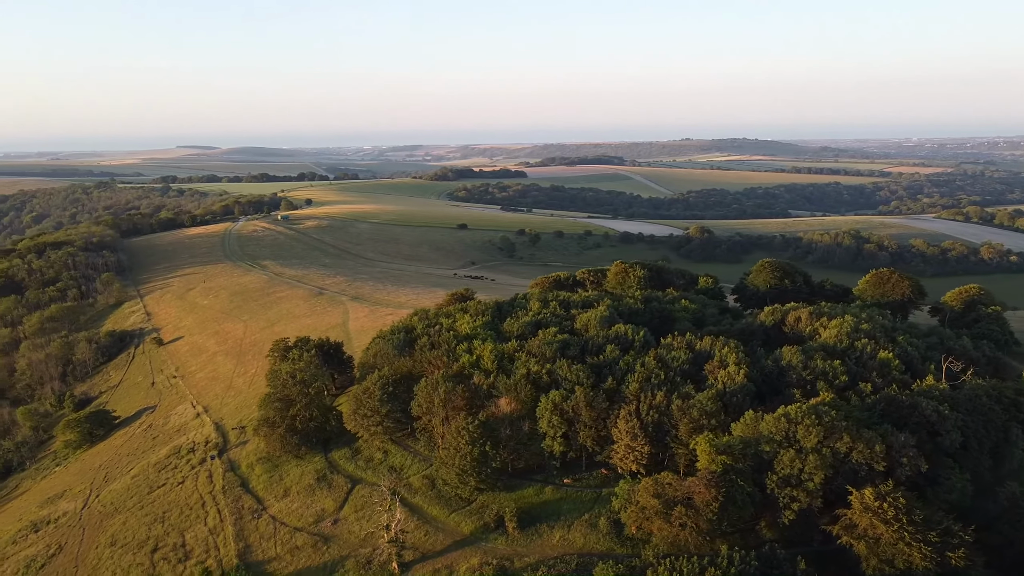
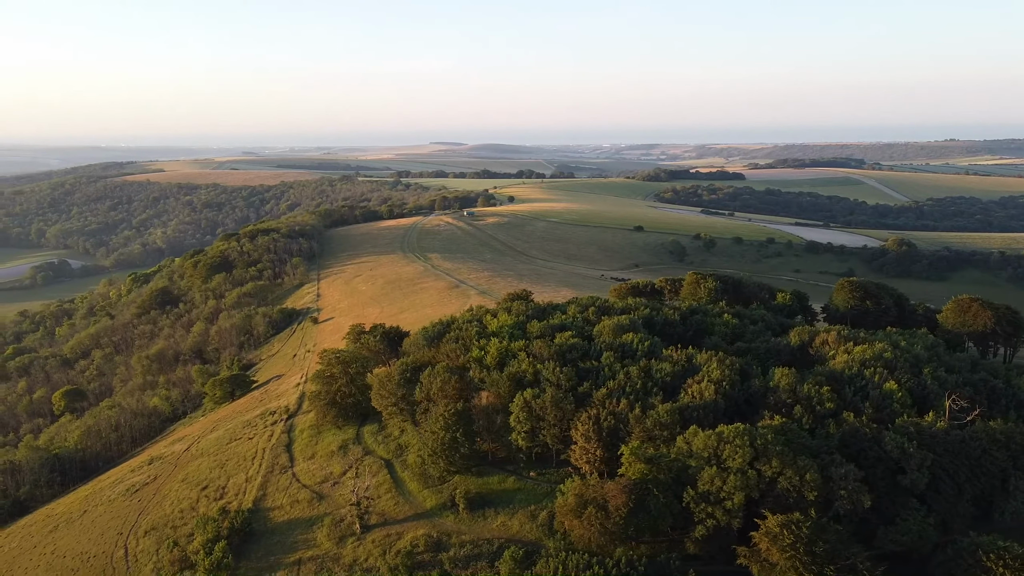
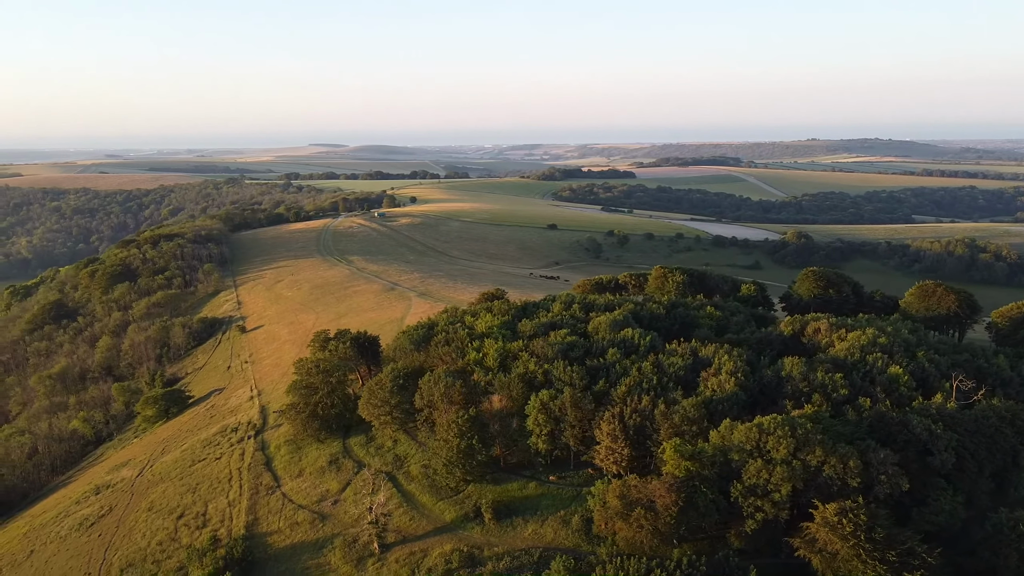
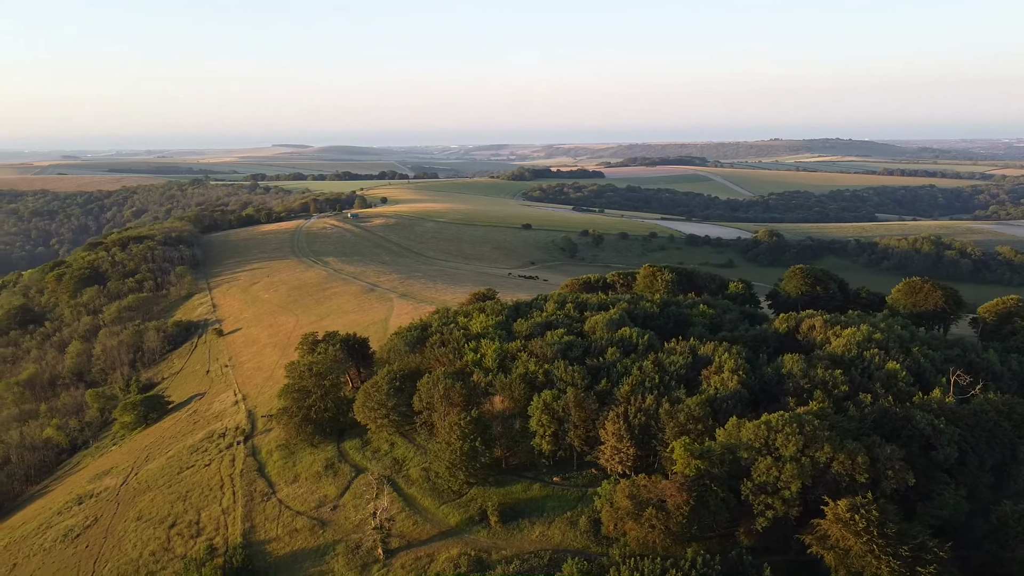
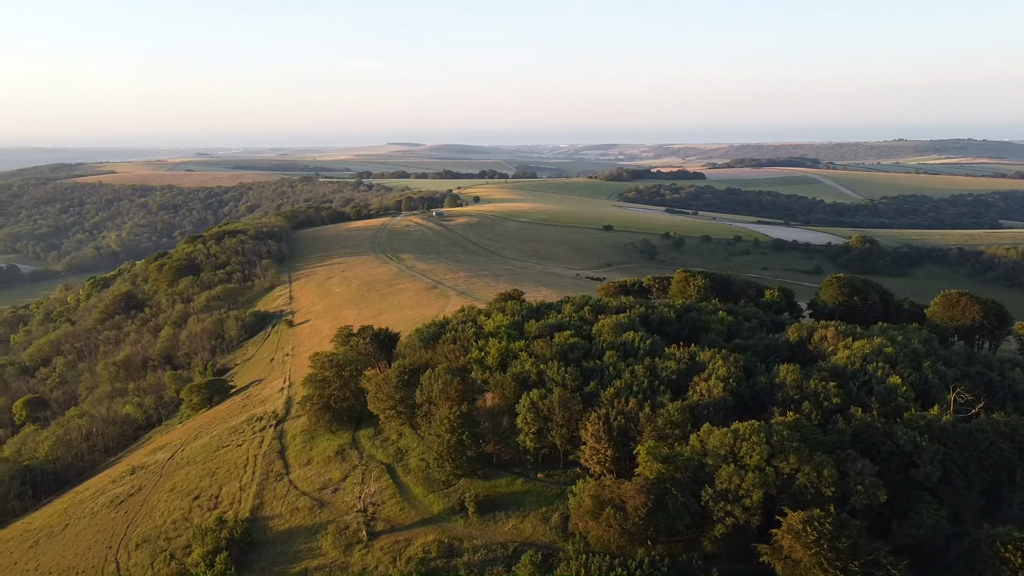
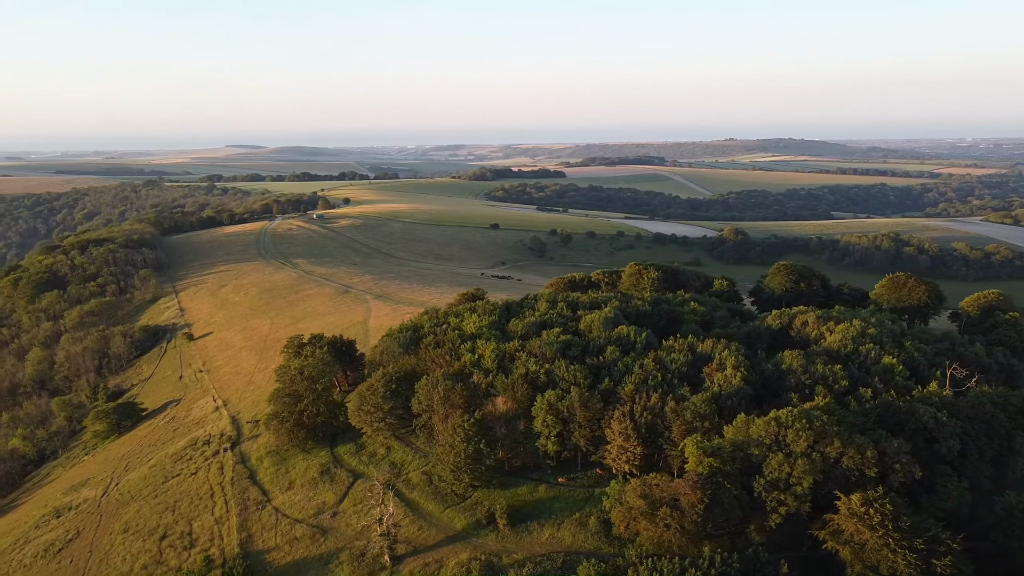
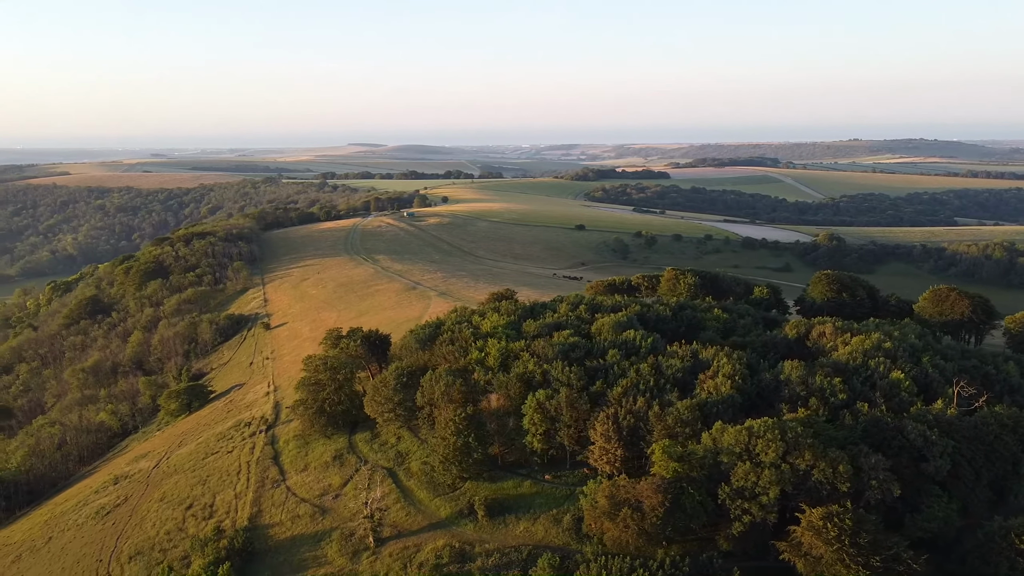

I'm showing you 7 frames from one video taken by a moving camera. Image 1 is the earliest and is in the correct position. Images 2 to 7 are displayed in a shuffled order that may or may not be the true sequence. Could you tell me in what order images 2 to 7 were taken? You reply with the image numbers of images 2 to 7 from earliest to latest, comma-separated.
6, 4, 3, 7, 5, 2
